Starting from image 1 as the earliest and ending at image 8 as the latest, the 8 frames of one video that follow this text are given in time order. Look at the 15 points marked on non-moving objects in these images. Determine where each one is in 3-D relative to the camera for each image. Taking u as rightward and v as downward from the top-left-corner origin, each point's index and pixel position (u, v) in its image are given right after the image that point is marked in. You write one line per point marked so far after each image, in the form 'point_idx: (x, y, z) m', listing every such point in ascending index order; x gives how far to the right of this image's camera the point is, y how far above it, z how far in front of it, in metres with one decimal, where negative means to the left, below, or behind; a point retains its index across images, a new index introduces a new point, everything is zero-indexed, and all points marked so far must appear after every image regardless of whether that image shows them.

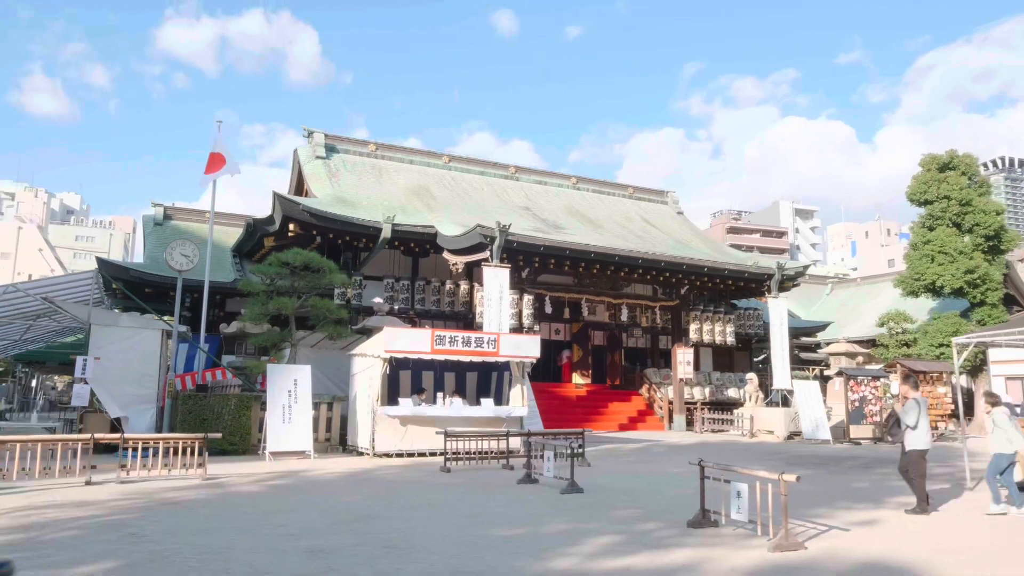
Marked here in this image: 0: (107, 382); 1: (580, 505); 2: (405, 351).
0: (-7.3, -1.7, +12.3) m
1: (+0.7, -2.3, +7.2) m
2: (-2.0, -1.2, +12.5) m
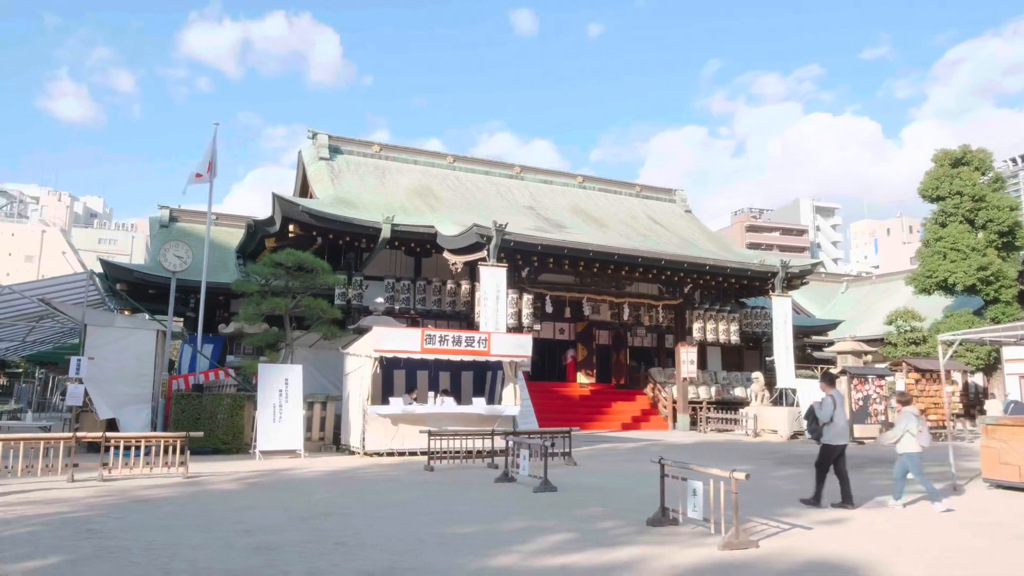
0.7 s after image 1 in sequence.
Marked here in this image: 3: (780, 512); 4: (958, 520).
0: (-7.5, -1.7, +12.5) m
1: (+0.4, -2.3, +7.2) m
2: (-2.2, -1.2, +12.6) m
3: (+2.7, -2.3, +7.0) m
4: (+4.3, -2.3, +6.6) m
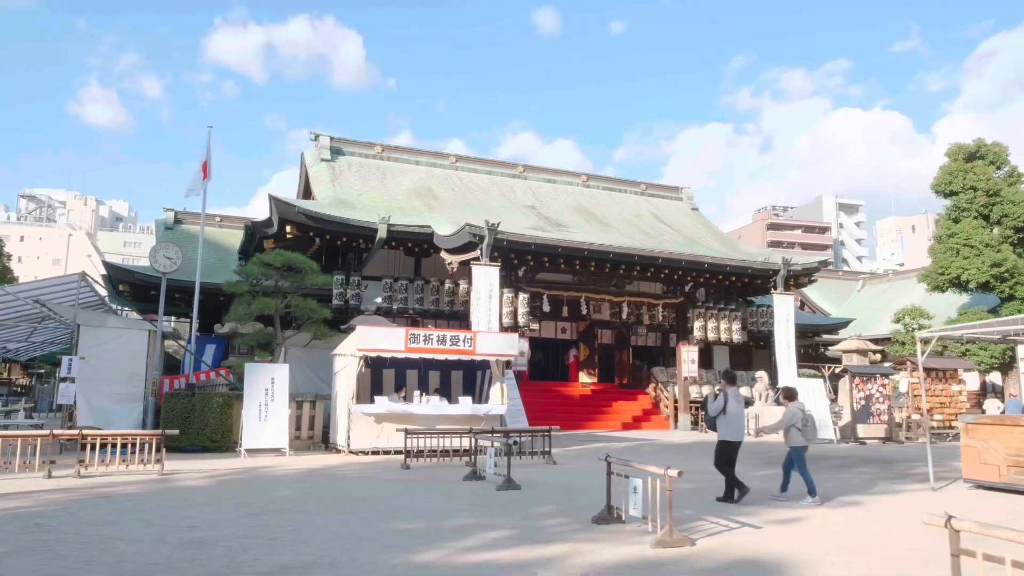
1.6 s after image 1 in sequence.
0: (-7.8, -1.7, +12.7) m
1: (-0.1, -2.2, +7.1) m
2: (-2.5, -1.2, +12.6) m
3: (+2.3, -2.2, +6.9) m
4: (+3.8, -2.2, +6.5) m
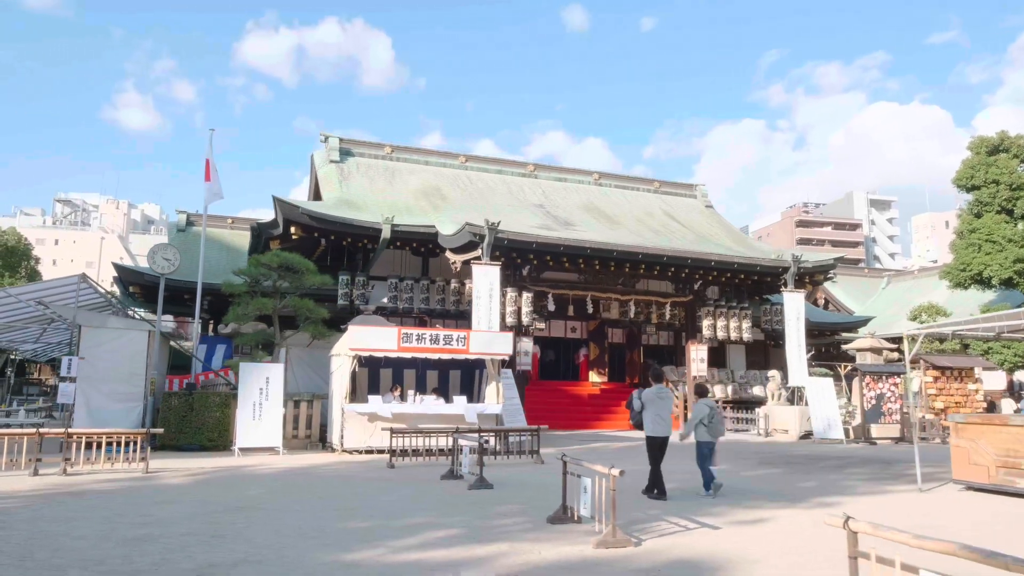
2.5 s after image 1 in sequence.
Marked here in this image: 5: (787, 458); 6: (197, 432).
0: (-7.9, -1.8, +13.0) m
1: (-0.4, -2.2, +7.1) m
2: (-2.6, -1.2, +12.7) m
3: (+1.9, -2.2, +6.8) m
4: (+3.5, -2.2, +6.3) m
5: (+5.2, -3.2, +12.8) m
6: (-6.2, -2.8, +13.3) m
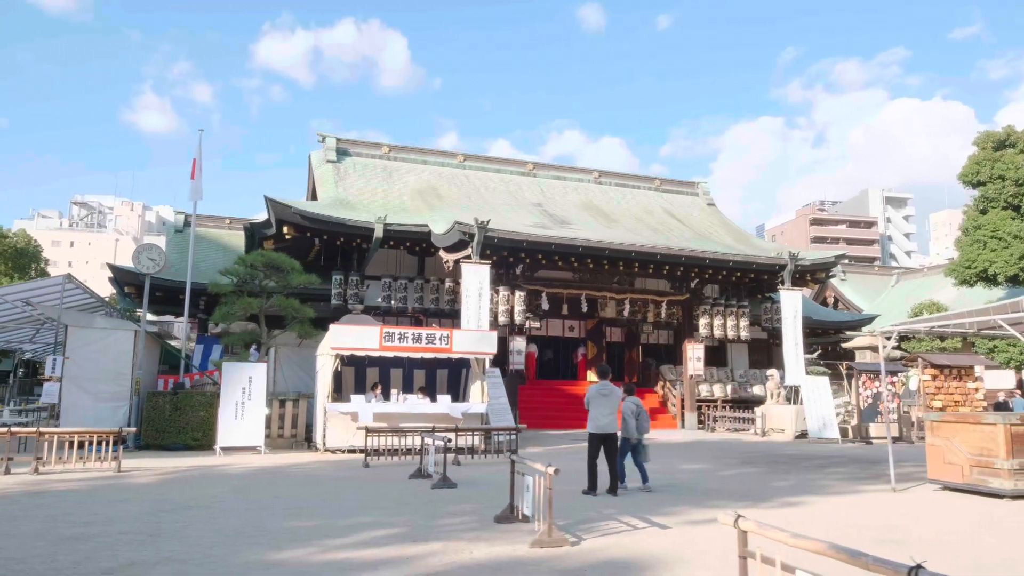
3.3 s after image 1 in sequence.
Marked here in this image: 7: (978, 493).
0: (-8.2, -1.8, +13.1) m
1: (-0.9, -2.2, +7.1) m
2: (-3.0, -1.1, +12.7) m
3: (+1.5, -2.2, +6.7) m
4: (+3.0, -2.1, +6.2) m
5: (+4.9, -3.2, +12.7) m
6: (-6.5, -2.8, +13.3) m
7: (+5.5, -2.4, +8.0) m
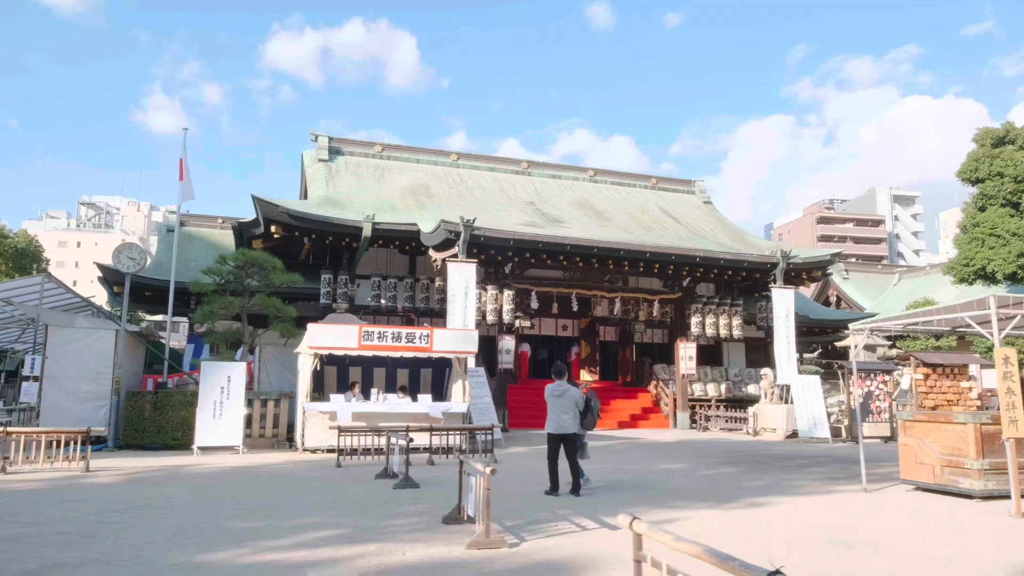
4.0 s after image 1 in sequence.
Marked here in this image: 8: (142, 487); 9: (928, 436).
0: (-8.6, -1.7, +13.1) m
1: (-1.3, -2.2, +7.0) m
2: (-3.3, -1.1, +12.6) m
3: (+1.0, -2.2, +6.6) m
4: (+2.6, -2.1, +6.1) m
5: (+4.5, -3.1, +12.5) m
6: (-6.8, -2.8, +13.3) m
7: (+5.0, -2.4, +7.8) m
8: (-4.3, -2.3, +7.9) m
9: (+4.9, -1.7, +8.0) m
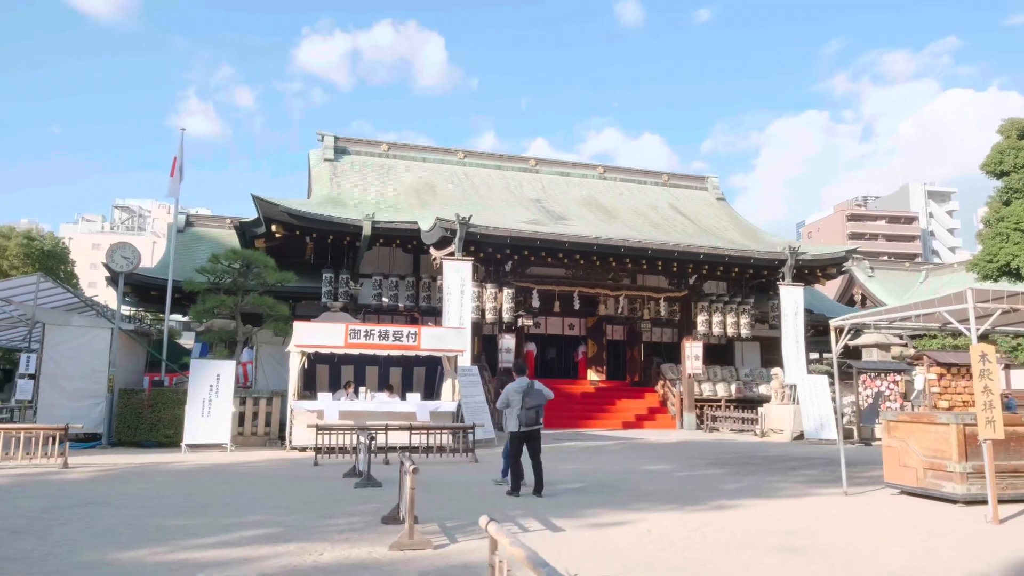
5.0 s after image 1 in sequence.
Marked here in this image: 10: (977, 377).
0: (-8.8, -1.7, +13.2) m
1: (-1.7, -2.1, +6.9) m
2: (-3.6, -1.1, +12.6) m
3: (+0.6, -2.1, +6.4) m
4: (+2.1, -2.1, +5.8) m
5: (+4.3, -3.1, +12.2) m
6: (-7.0, -2.8, +13.4) m
7: (+4.6, -2.3, +7.5) m
8: (-4.7, -2.3, +7.9) m
9: (+4.5, -1.7, +7.7) m
10: (+4.3, -0.8, +6.2) m
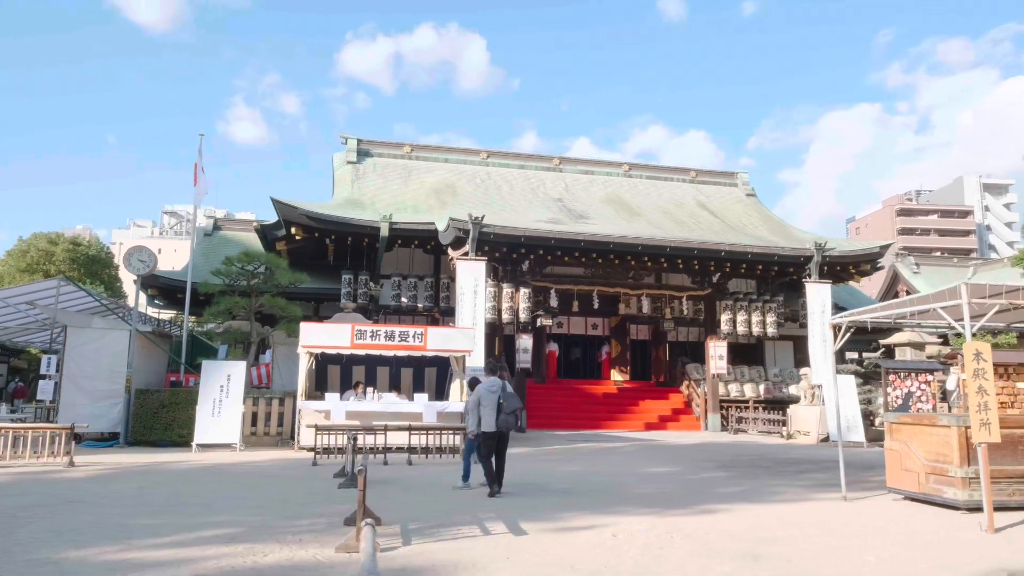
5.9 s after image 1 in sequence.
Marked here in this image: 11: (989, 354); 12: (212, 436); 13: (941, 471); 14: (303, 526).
0: (-8.7, -1.8, +13.6) m
1: (-2.0, -2.1, +6.9) m
2: (-3.5, -1.1, +12.7) m
3: (+0.3, -2.1, +6.3) m
4: (+1.8, -2.0, +5.6) m
5: (+4.3, -3.0, +11.8) m
6: (-6.9, -2.8, +13.7) m
7: (+4.4, -2.3, +7.1) m
8: (-4.8, -2.3, +8.0) m
9: (+4.3, -1.6, +7.3) m
10: (+4.0, -0.8, +5.9) m
11: (+4.2, -0.6, +5.9) m
12: (-5.5, -2.7, +12.6) m
13: (+4.4, -1.9, +6.9) m
14: (-1.7, -1.9, +5.6) m
